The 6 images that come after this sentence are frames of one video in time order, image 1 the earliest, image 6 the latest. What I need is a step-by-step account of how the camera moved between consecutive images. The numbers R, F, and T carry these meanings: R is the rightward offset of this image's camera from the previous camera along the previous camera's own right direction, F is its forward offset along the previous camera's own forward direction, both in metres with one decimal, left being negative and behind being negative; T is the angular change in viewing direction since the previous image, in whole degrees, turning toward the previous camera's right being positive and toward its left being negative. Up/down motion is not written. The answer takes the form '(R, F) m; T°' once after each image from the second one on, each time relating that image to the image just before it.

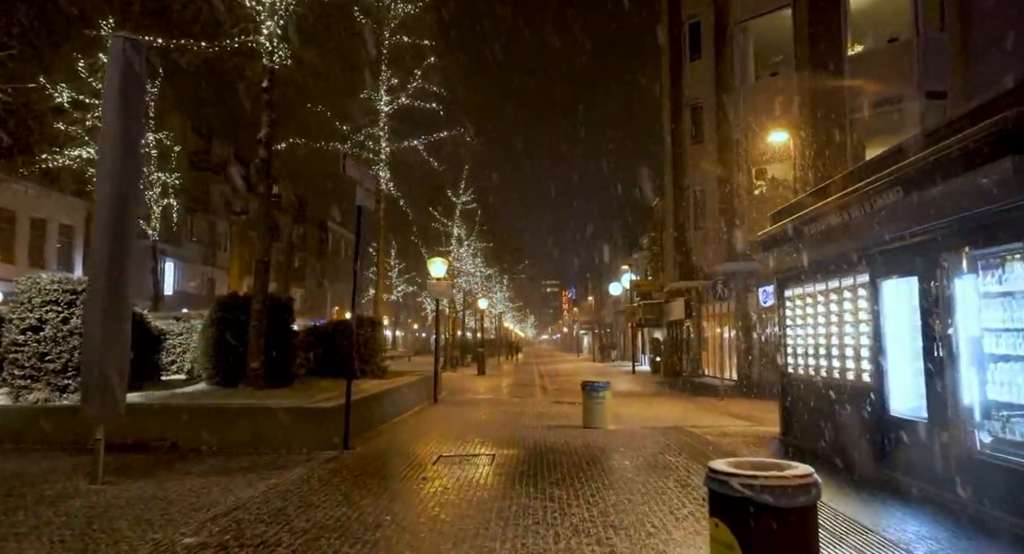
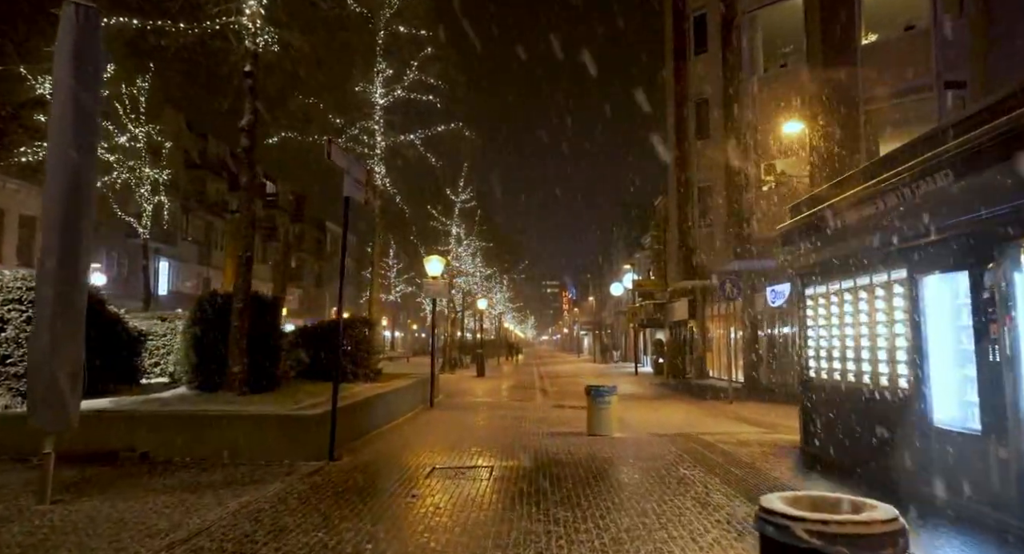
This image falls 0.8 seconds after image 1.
(0.0, +0.8) m; 0°
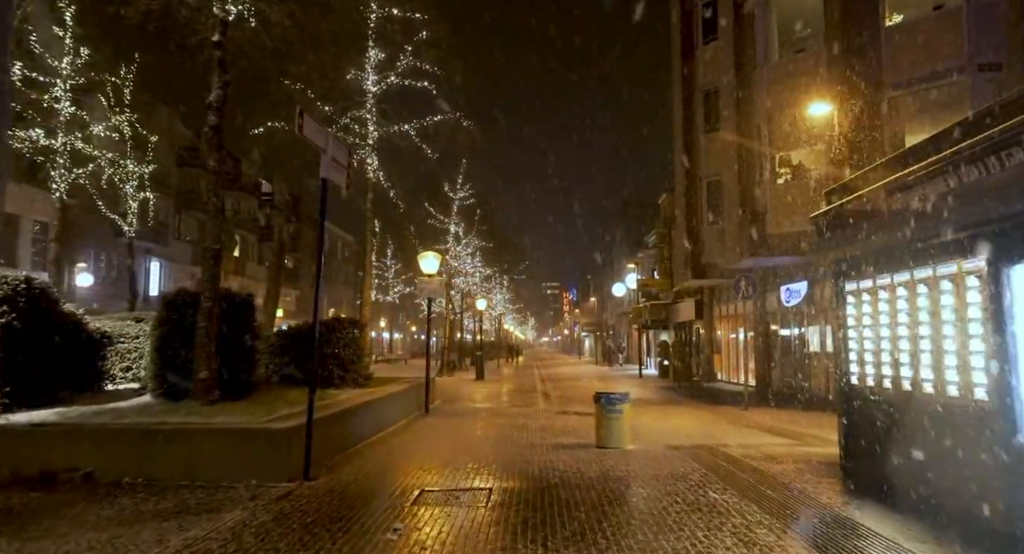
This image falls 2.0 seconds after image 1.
(0.0, +1.2) m; 0°
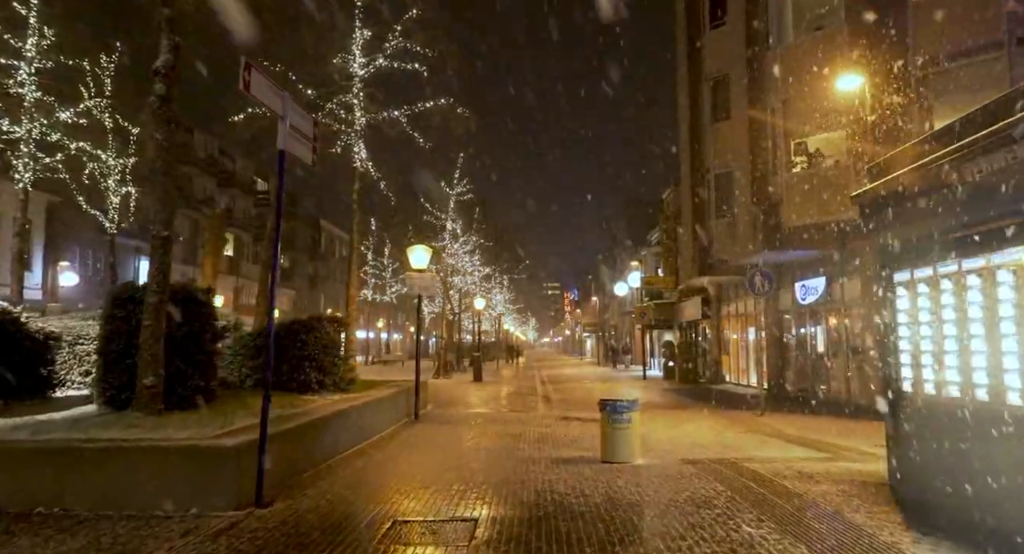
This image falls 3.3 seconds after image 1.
(+0.1, +1.4) m; 0°
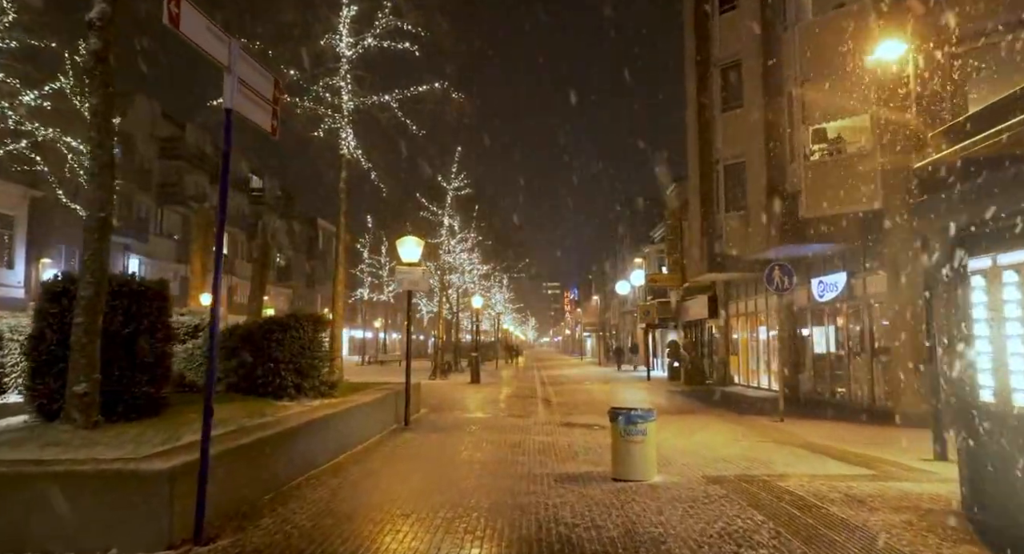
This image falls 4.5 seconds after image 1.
(0.0, +1.3) m; 0°
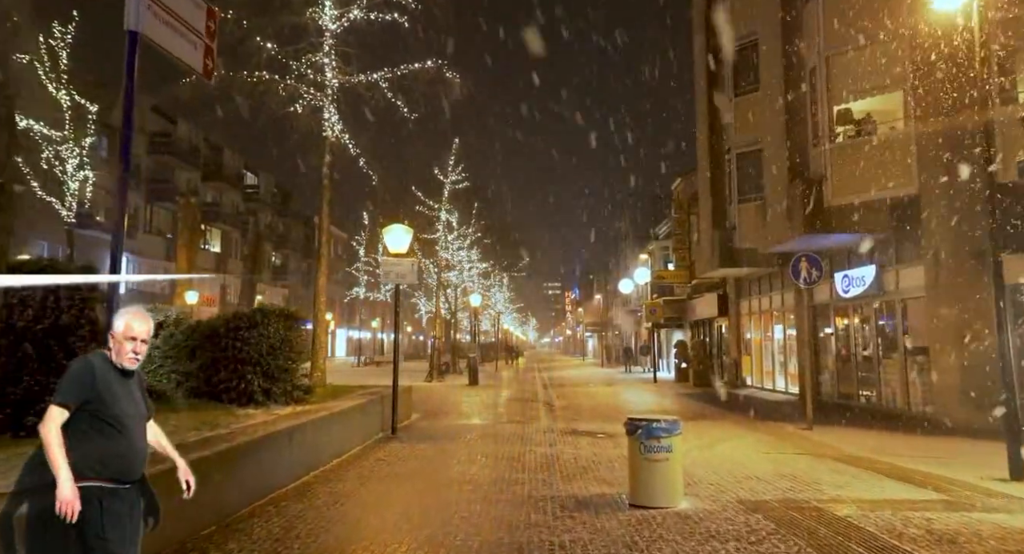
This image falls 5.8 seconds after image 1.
(0.0, +1.5) m; 0°
